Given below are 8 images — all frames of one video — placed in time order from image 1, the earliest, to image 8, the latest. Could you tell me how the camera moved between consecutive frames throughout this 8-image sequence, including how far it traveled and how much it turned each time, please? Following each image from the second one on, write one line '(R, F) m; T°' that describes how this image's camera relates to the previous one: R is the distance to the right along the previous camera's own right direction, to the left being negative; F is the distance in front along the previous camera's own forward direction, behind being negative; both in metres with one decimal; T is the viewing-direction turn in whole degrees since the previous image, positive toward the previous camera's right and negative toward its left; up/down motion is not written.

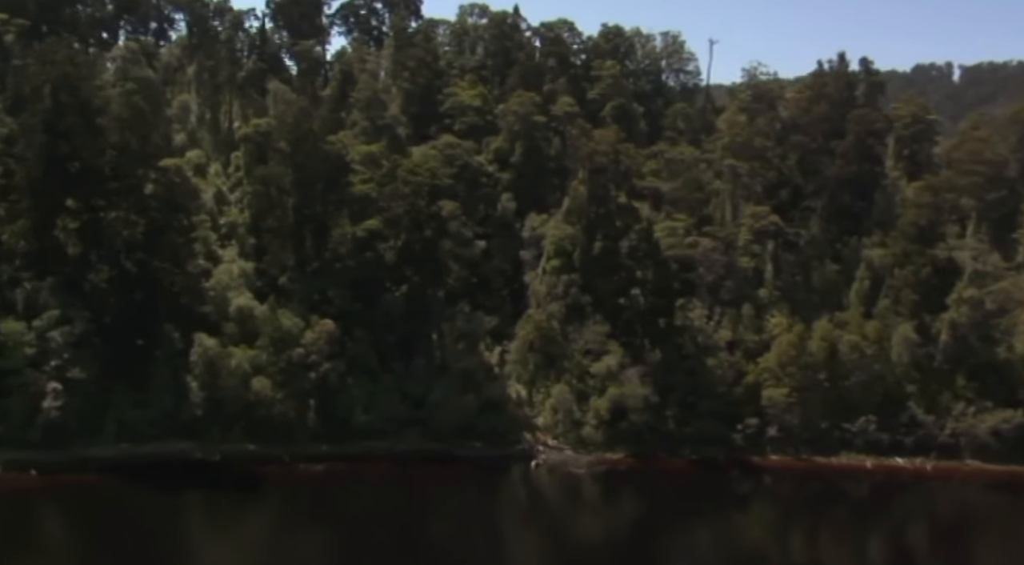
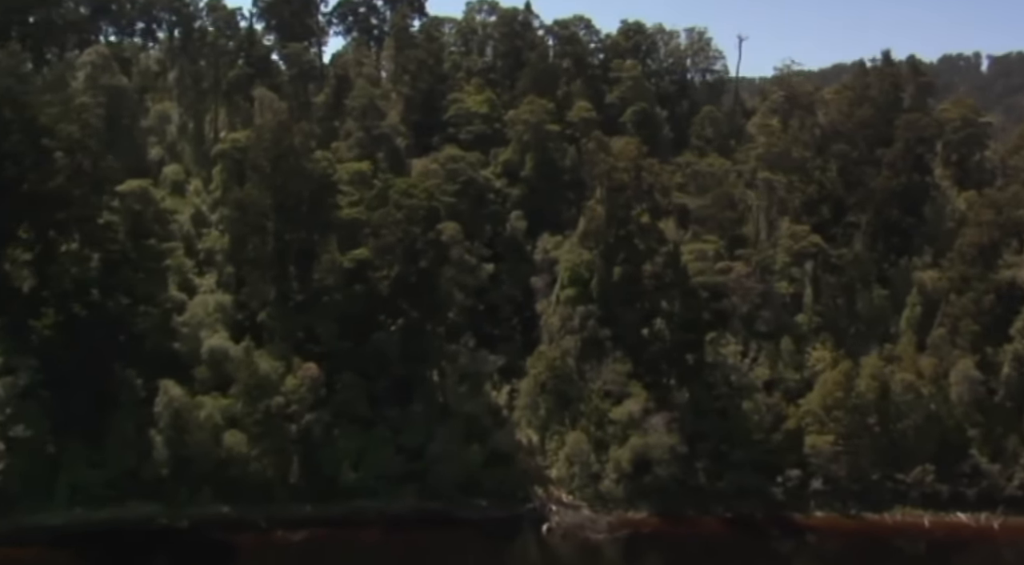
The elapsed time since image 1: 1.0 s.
(+0.6, +7.5) m; -1°
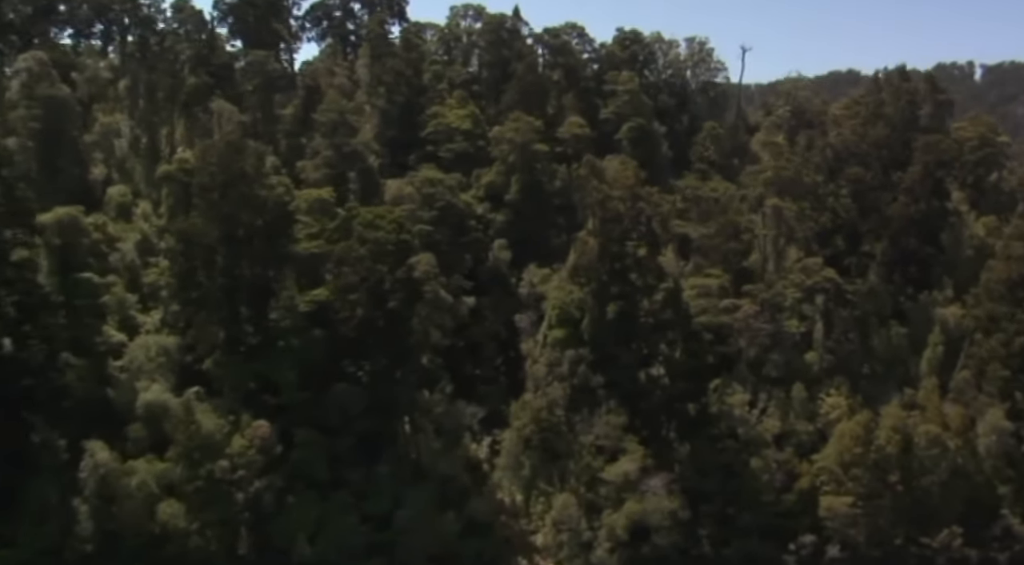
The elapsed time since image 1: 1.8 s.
(+0.4, +6.4) m; +1°
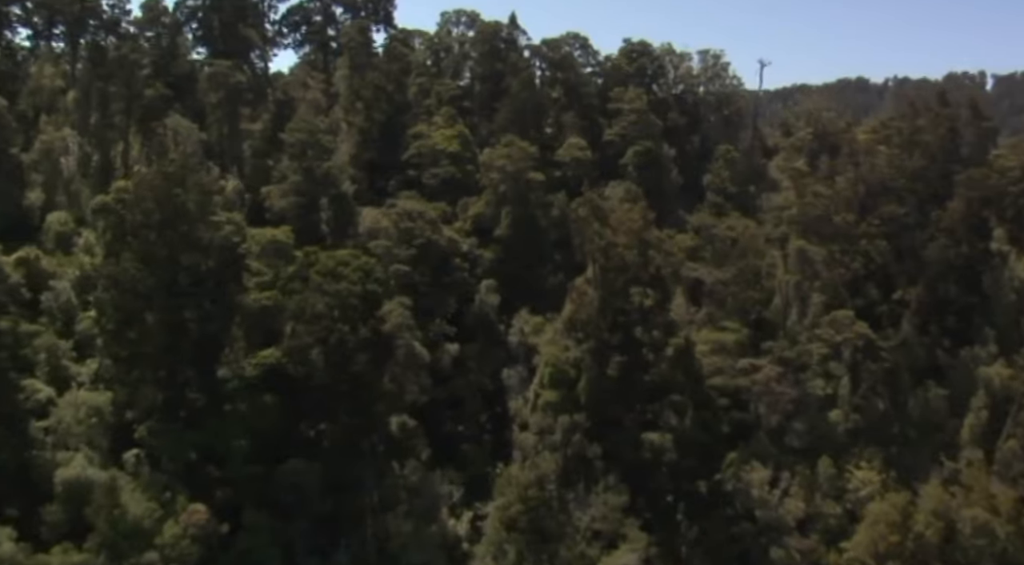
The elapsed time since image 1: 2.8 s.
(+0.6, +7.2) m; 0°
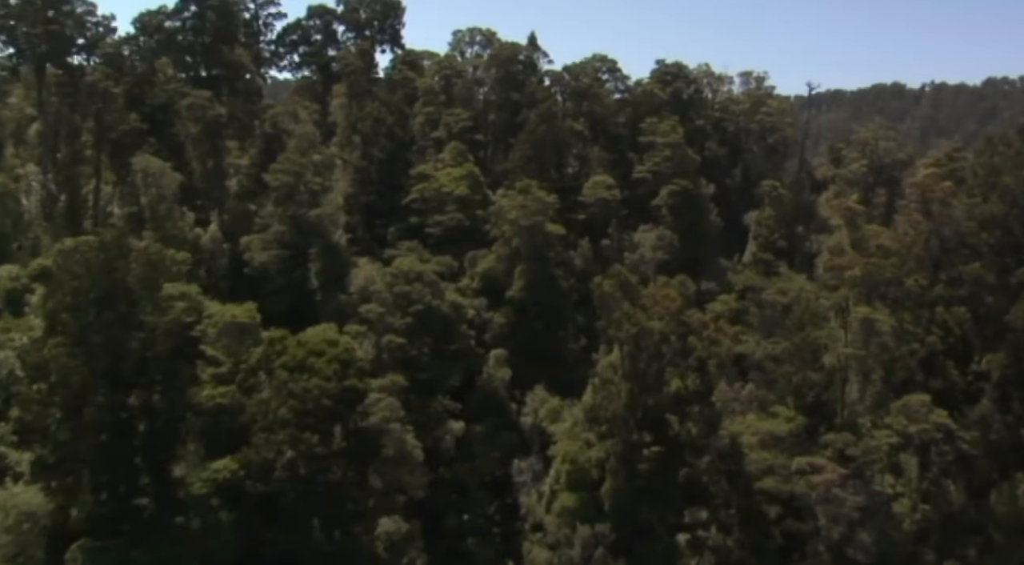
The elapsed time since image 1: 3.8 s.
(+0.6, +7.7) m; -1°
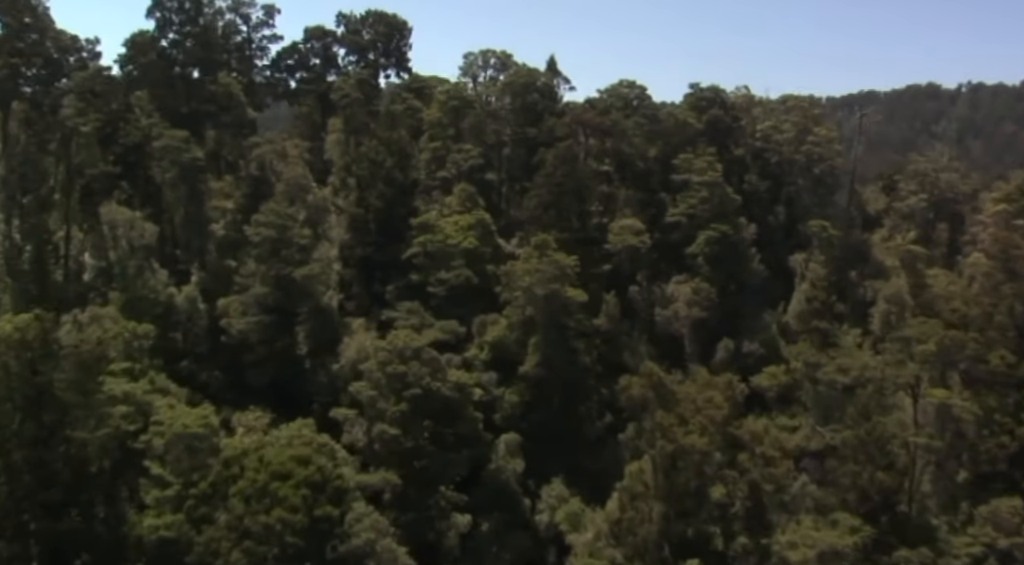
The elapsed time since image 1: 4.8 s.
(+0.5, +6.5) m; -1°
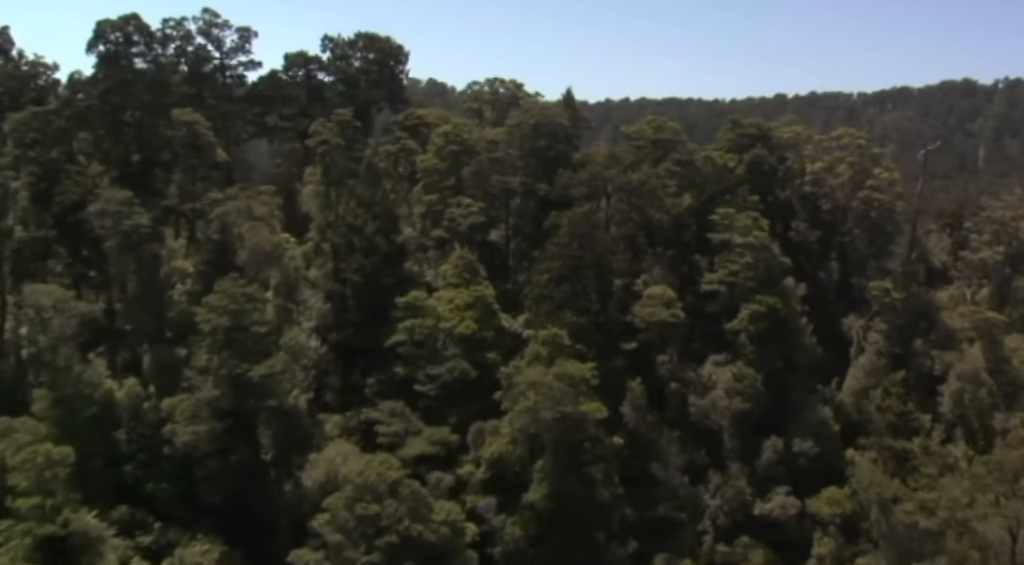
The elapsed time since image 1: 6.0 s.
(+0.6, +8.0) m; -1°
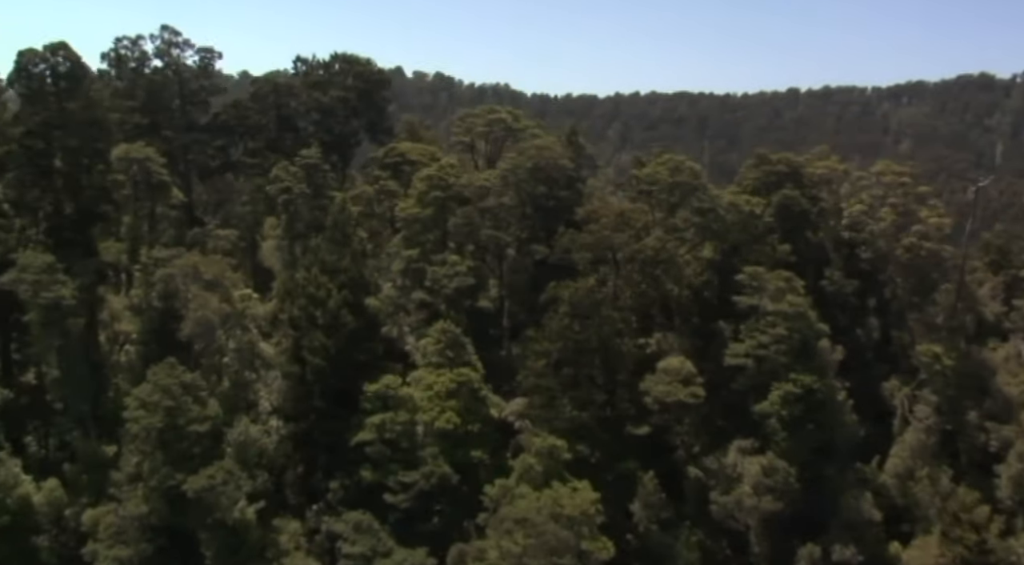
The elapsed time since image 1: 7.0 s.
(+0.5, +6.3) m; 0°
